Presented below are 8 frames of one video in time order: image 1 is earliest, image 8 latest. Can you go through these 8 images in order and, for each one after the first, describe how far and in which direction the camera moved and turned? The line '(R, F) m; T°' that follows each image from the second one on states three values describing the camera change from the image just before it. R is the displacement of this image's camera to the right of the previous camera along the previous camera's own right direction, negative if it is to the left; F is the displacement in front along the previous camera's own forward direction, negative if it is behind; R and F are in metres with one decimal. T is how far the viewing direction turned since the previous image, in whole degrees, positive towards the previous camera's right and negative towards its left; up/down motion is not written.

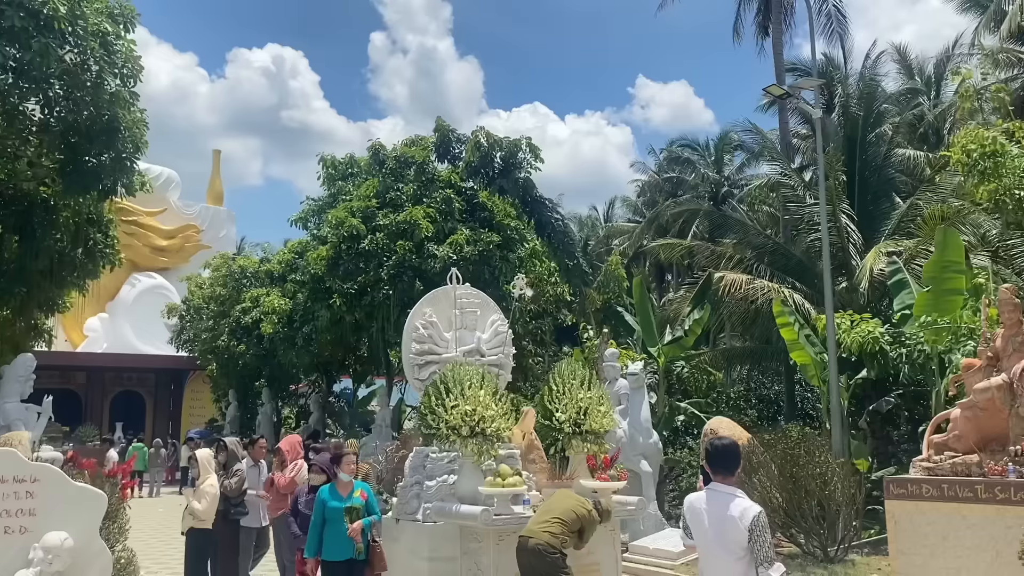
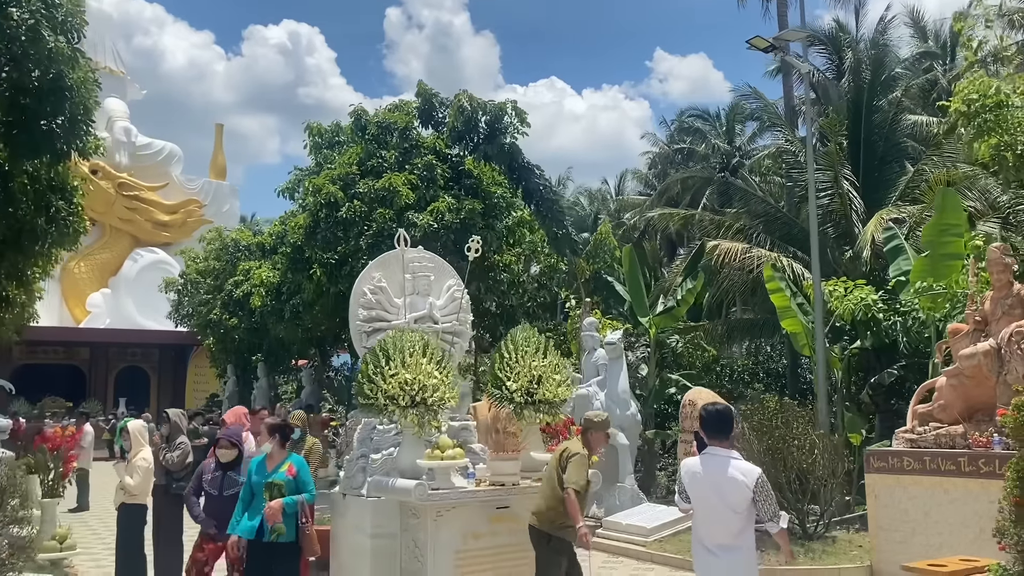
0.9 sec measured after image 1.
(+0.5, +0.4) m; -1°
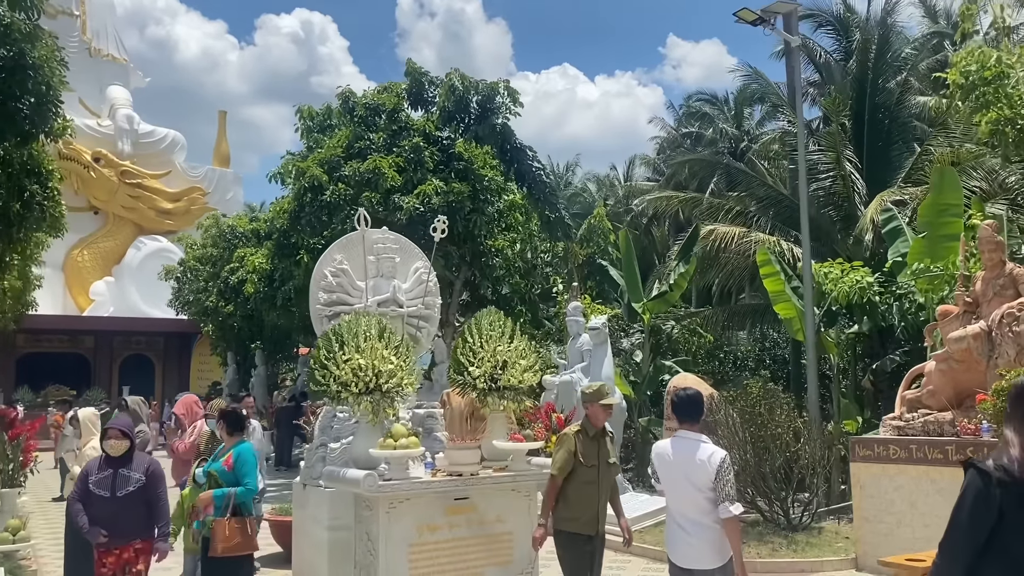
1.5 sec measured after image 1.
(+0.3, +0.3) m; -1°
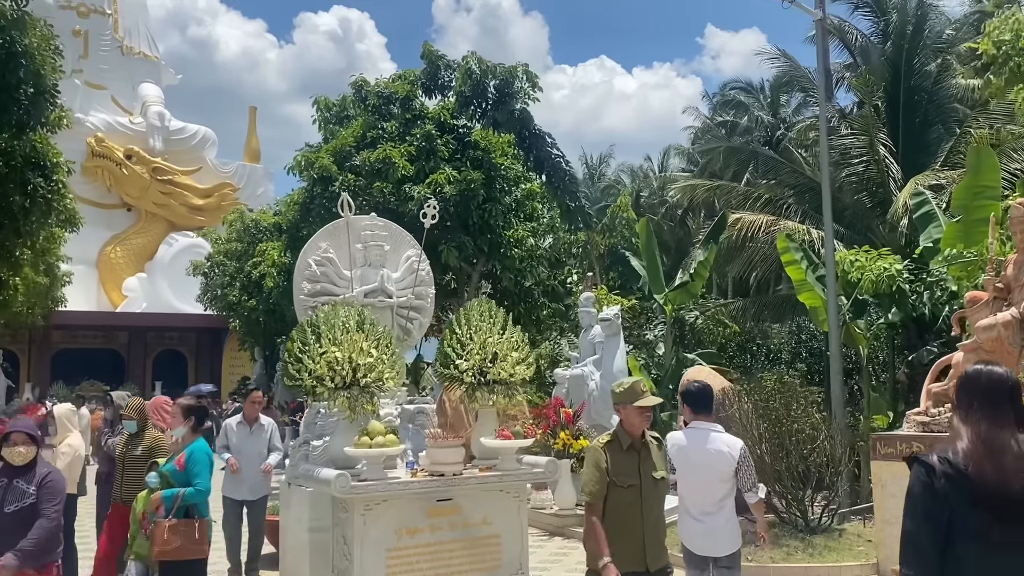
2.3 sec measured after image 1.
(+0.3, +0.4) m; -2°
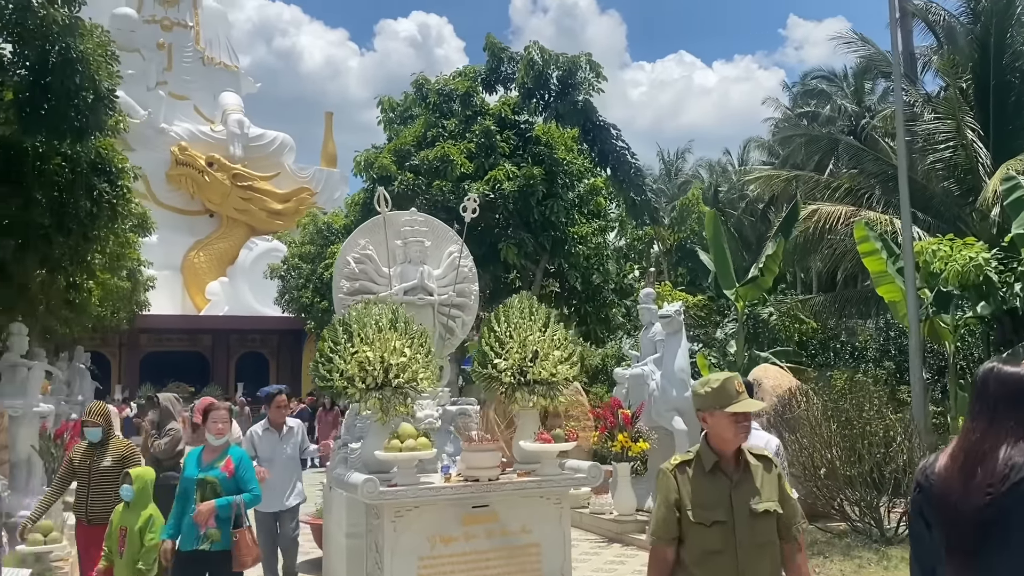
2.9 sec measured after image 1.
(+0.2, +0.3) m; -5°
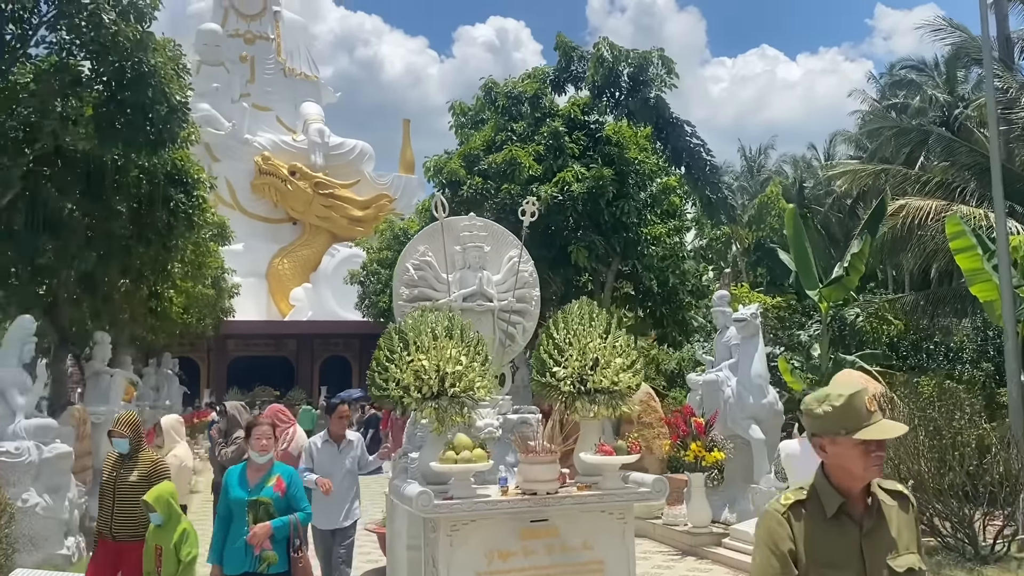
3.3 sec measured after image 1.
(+0.1, +0.2) m; -5°
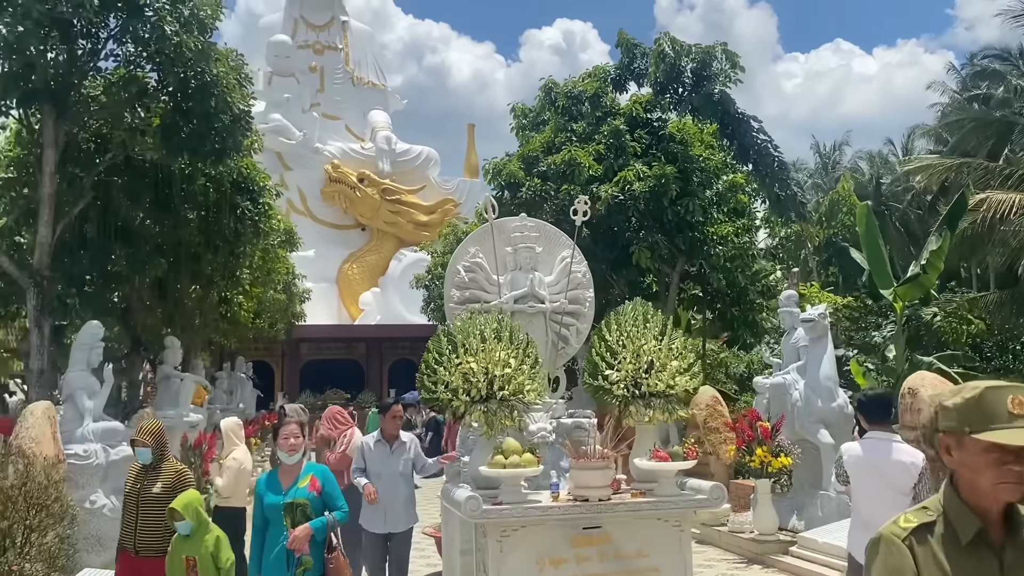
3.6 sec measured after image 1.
(+0.1, +0.1) m; -5°
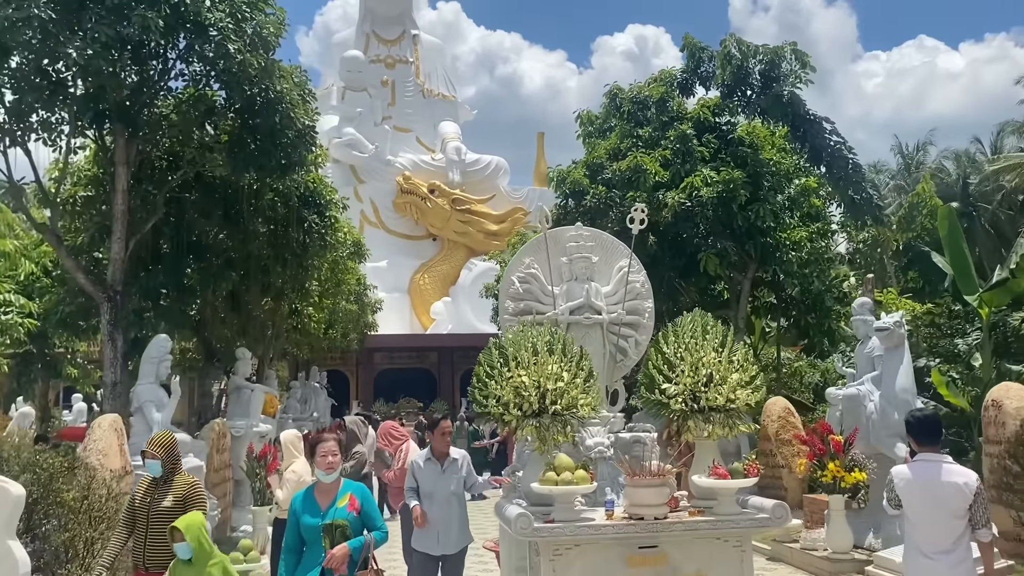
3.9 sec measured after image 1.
(+0.1, +0.1) m; -5°
